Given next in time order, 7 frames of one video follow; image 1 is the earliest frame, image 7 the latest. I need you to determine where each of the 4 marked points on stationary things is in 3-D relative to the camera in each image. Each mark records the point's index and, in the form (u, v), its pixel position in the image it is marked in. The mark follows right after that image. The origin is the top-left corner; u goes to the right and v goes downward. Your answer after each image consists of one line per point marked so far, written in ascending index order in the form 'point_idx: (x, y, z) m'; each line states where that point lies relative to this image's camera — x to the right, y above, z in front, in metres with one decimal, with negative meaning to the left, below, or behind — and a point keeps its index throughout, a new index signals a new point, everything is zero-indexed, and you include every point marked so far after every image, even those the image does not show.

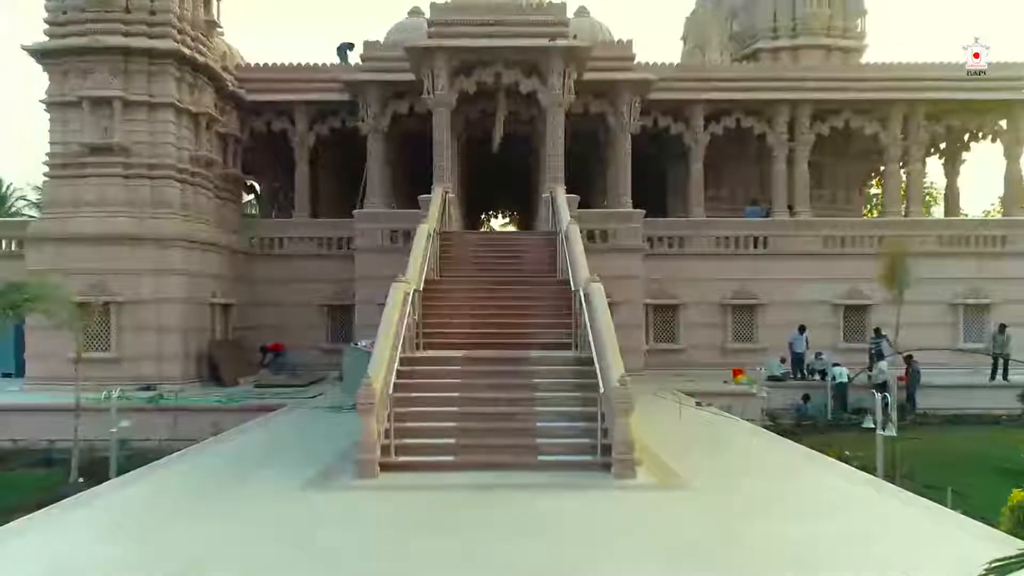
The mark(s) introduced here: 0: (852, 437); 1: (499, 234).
0: (+3.4, -1.5, +15.0) m
1: (-0.1, +0.5, +15.4) m
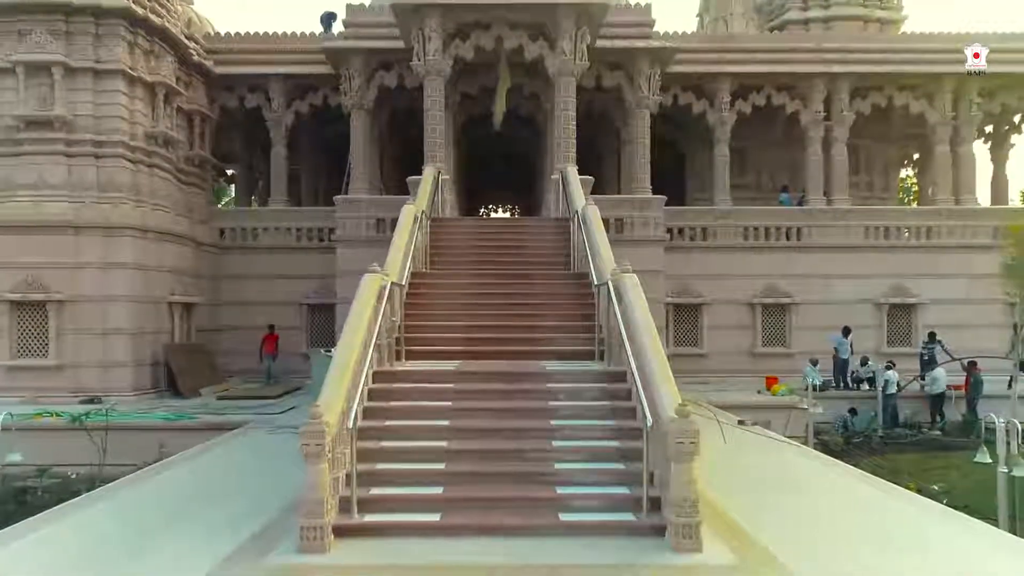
0: (+3.4, -1.5, +12.6) m
1: (-0.1, +0.6, +13.1) m
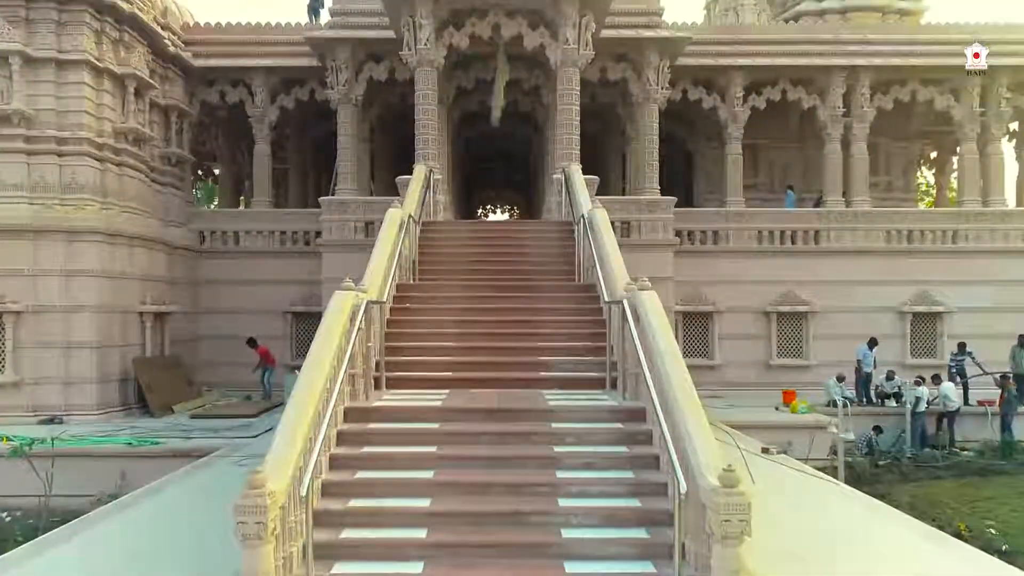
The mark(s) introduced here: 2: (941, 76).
0: (+3.4, -1.6, +11.5) m
1: (-0.1, +0.5, +11.9) m
2: (+5.2, +2.6, +18.2) m
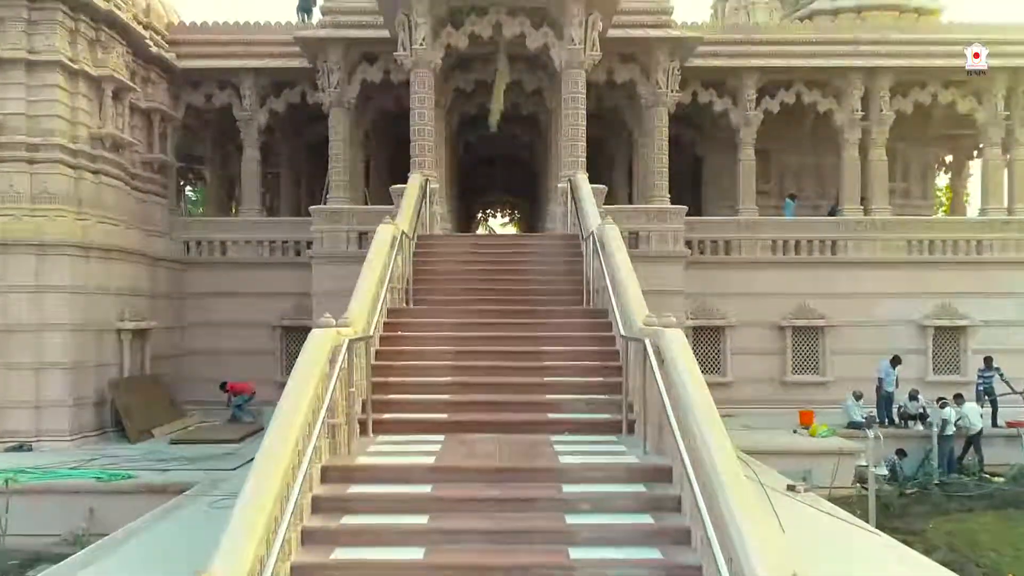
0: (+3.4, -1.7, +10.6) m
1: (-0.1, +0.4, +11.1) m
2: (+5.2, +2.4, +17.3) m
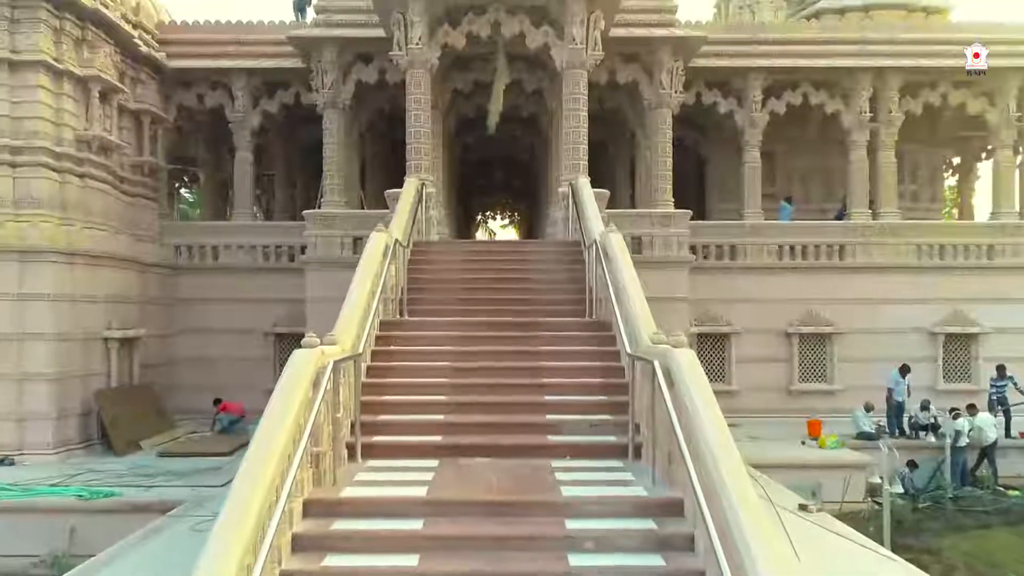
0: (+3.4, -1.8, +10.2) m
1: (-0.1, +0.3, +10.7) m
2: (+5.2, +2.4, +16.9) m
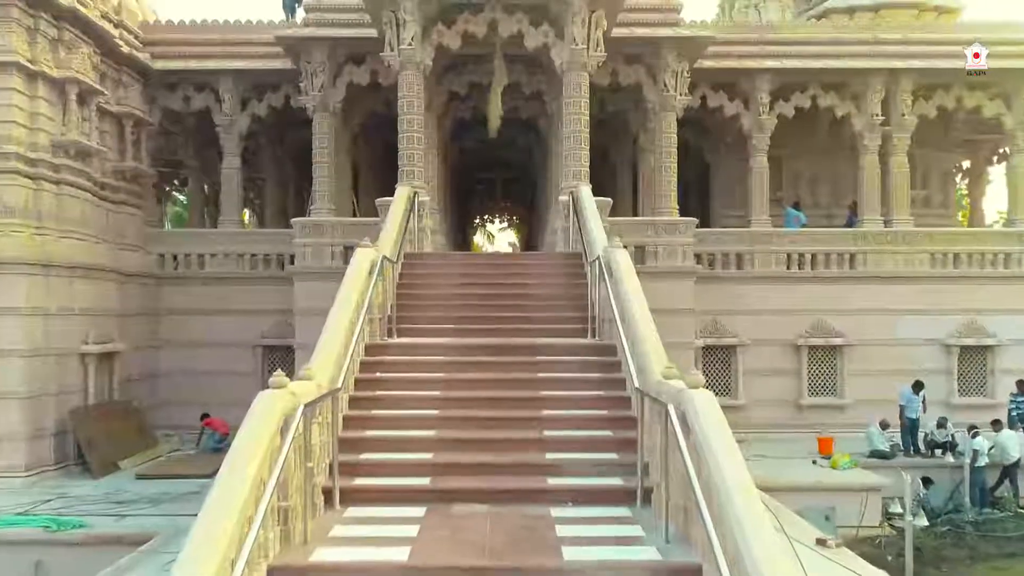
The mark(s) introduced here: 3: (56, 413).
0: (+3.4, -1.9, +9.6) m
1: (-0.1, +0.2, +10.0) m
2: (+5.2, +2.3, +16.3) m
3: (-3.7, -1.0, +12.0) m
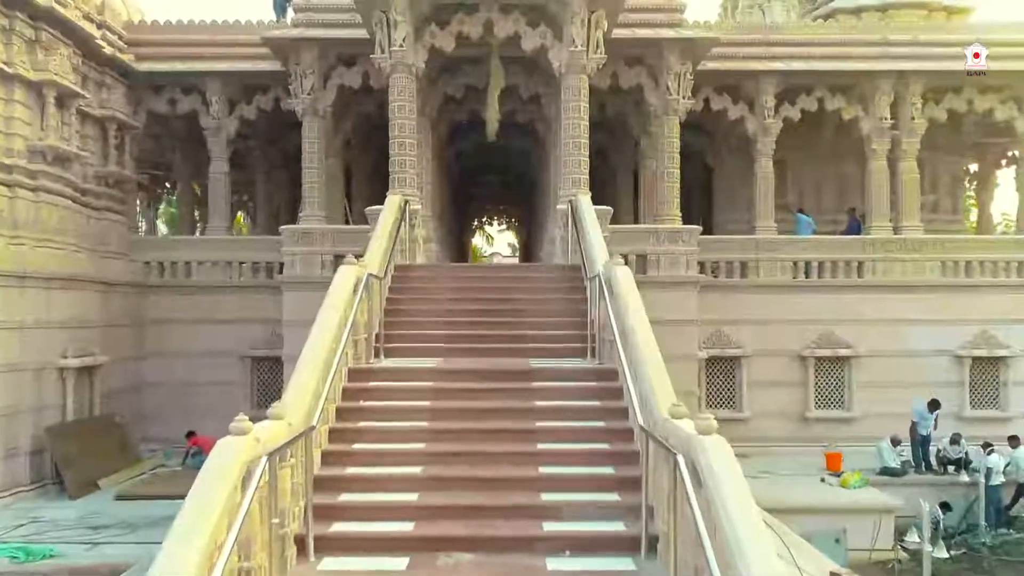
0: (+3.4, -2.0, +9.1) m
1: (-0.1, +0.1, +9.5) m
2: (+5.2, +2.2, +15.8) m
3: (-3.7, -1.1, +11.5) m
